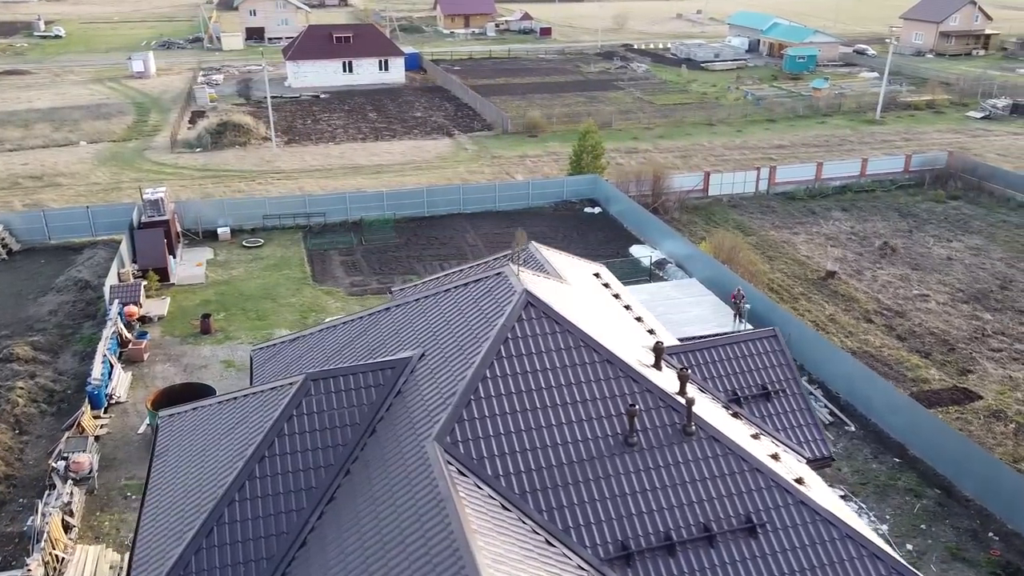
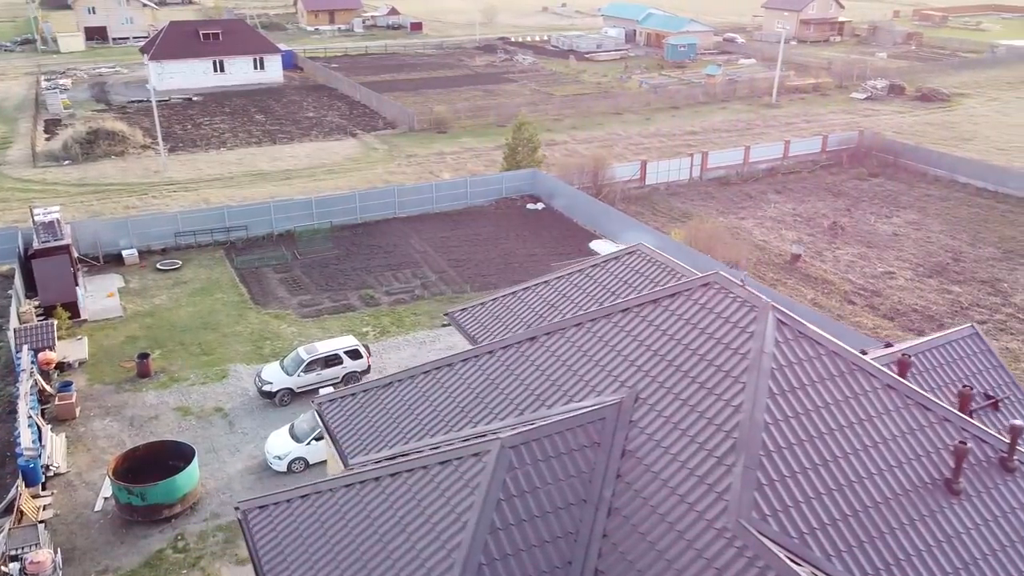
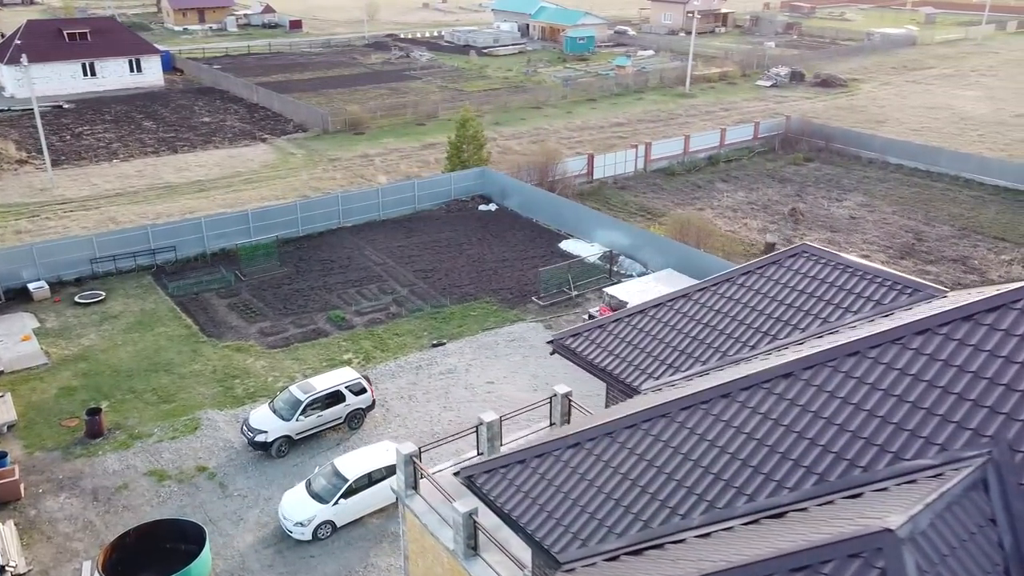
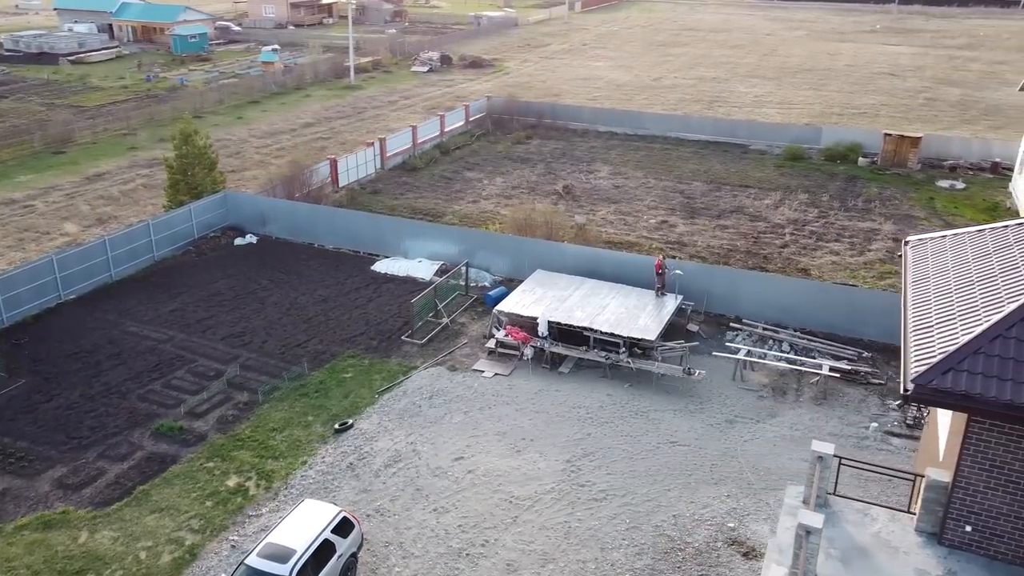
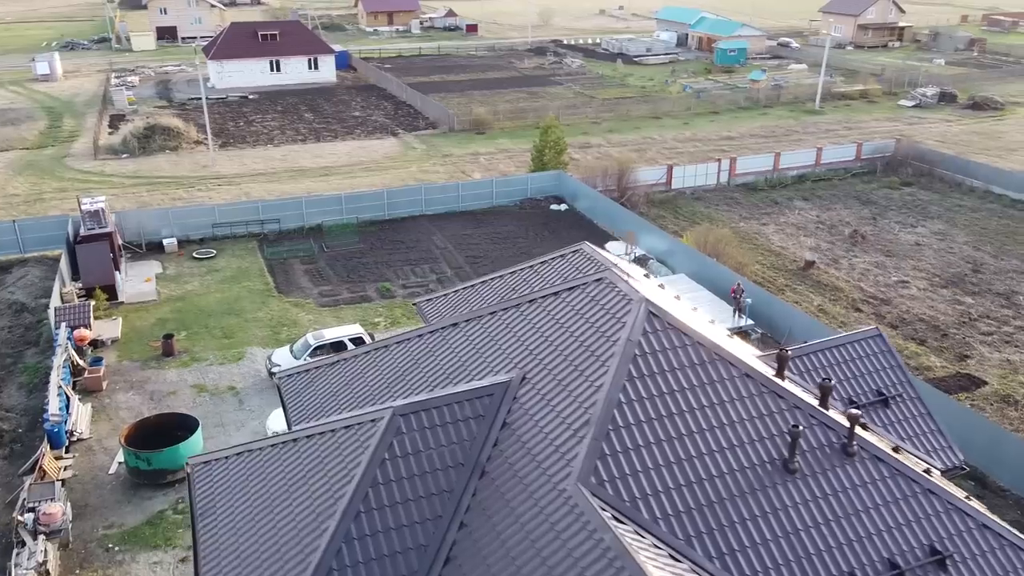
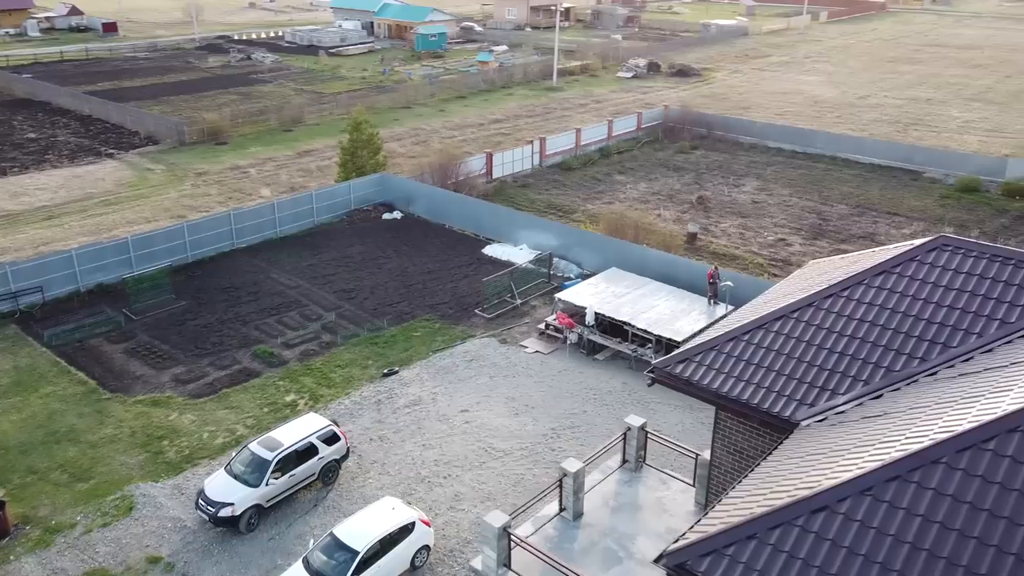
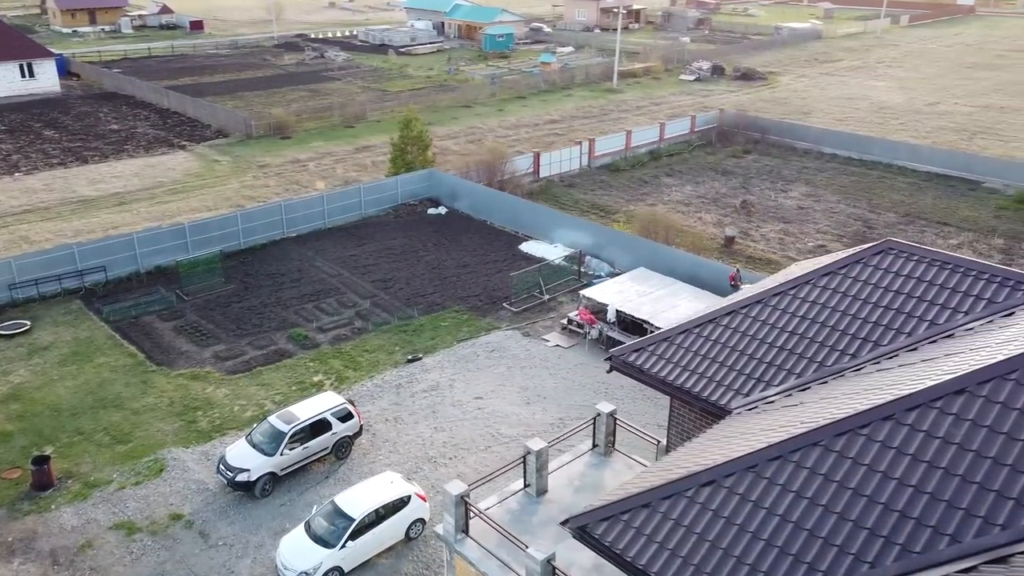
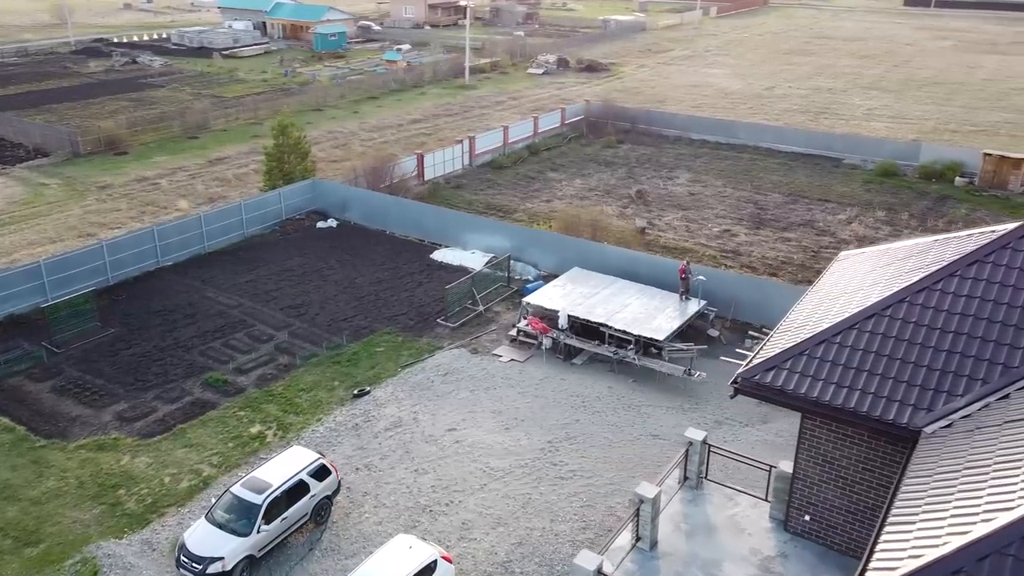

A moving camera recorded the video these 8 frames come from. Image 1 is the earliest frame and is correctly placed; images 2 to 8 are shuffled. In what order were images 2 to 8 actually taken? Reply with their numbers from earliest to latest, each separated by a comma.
5, 2, 3, 7, 6, 8, 4
